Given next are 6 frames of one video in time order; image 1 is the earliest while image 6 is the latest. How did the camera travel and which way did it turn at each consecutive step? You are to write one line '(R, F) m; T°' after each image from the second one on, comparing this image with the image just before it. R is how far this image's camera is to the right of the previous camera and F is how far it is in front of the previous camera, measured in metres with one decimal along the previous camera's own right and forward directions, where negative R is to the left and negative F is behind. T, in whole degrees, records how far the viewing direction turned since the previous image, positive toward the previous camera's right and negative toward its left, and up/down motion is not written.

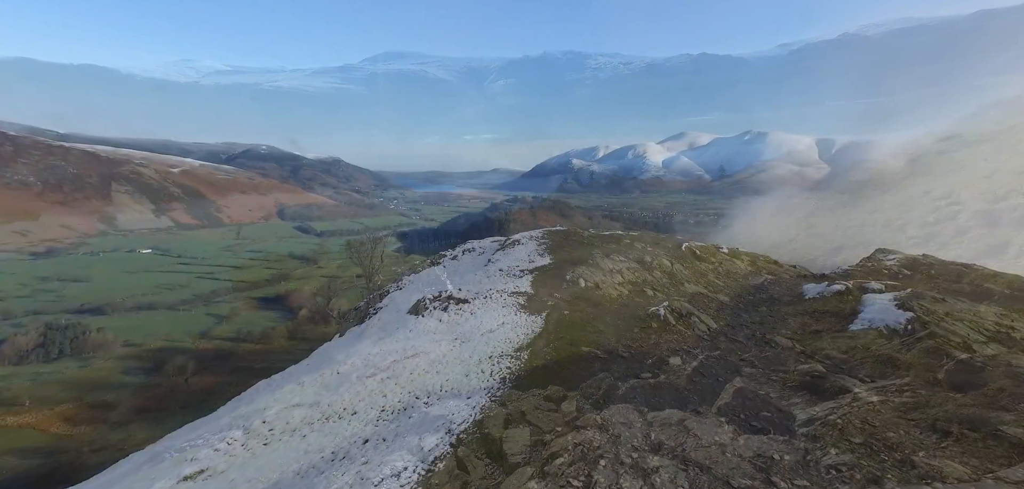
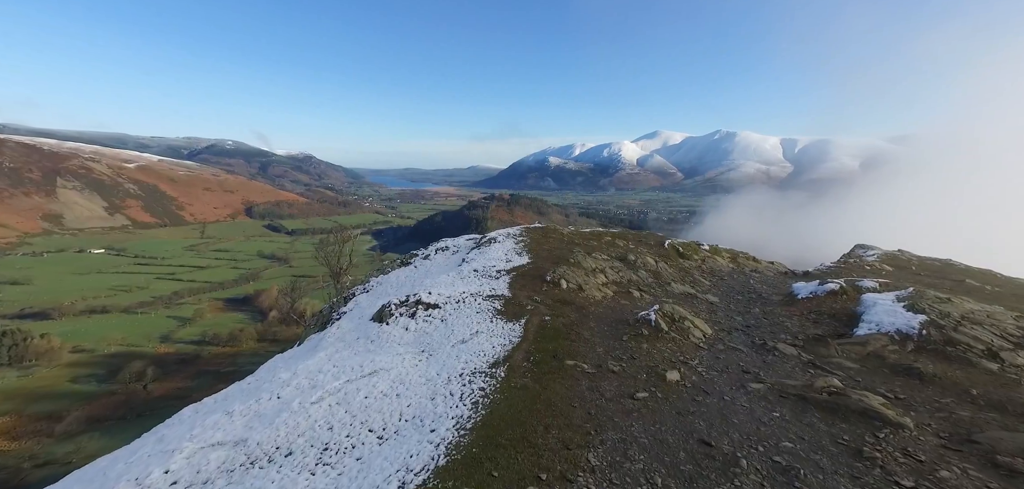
(+0.2, +3.0) m; +3°
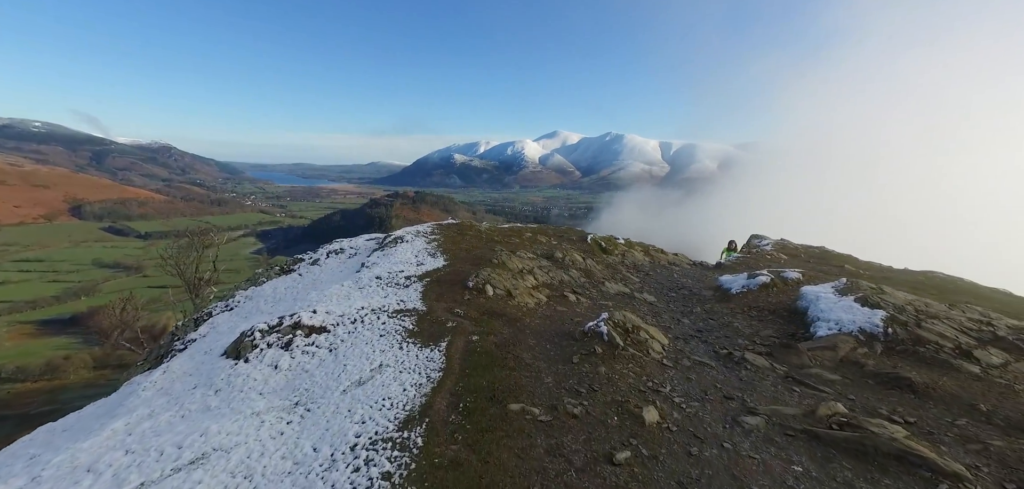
(-0.3, +5.8) m; +13°
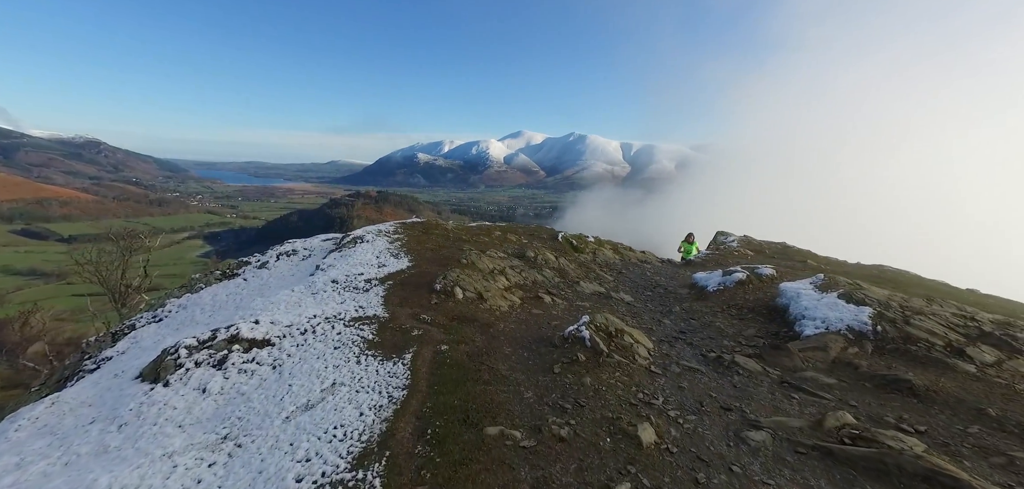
(-0.3, +2.0) m; +5°
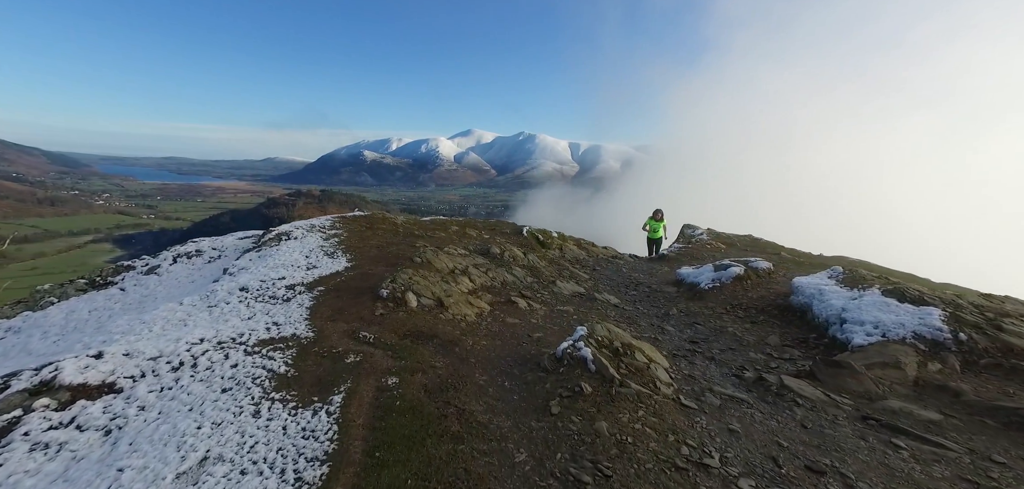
(-0.8, +5.3) m; +7°
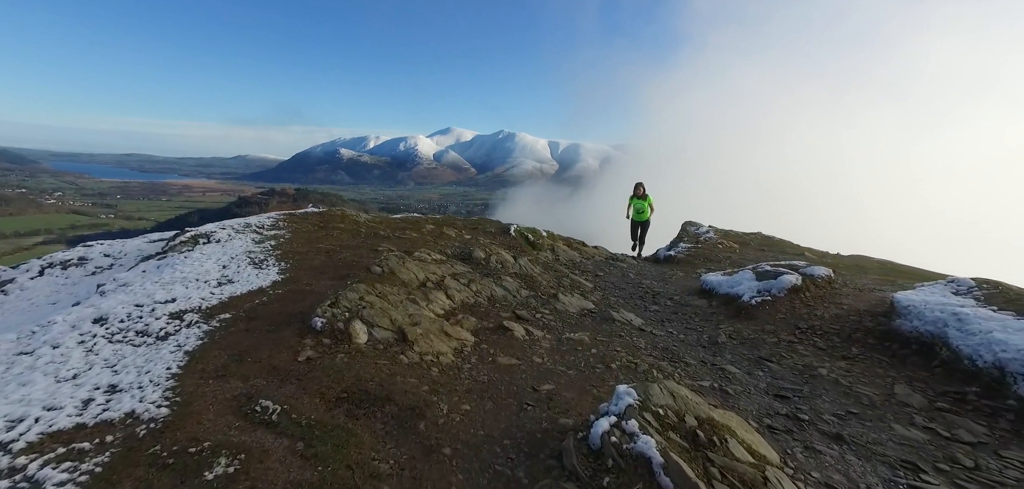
(-0.5, +6.6) m; +3°
